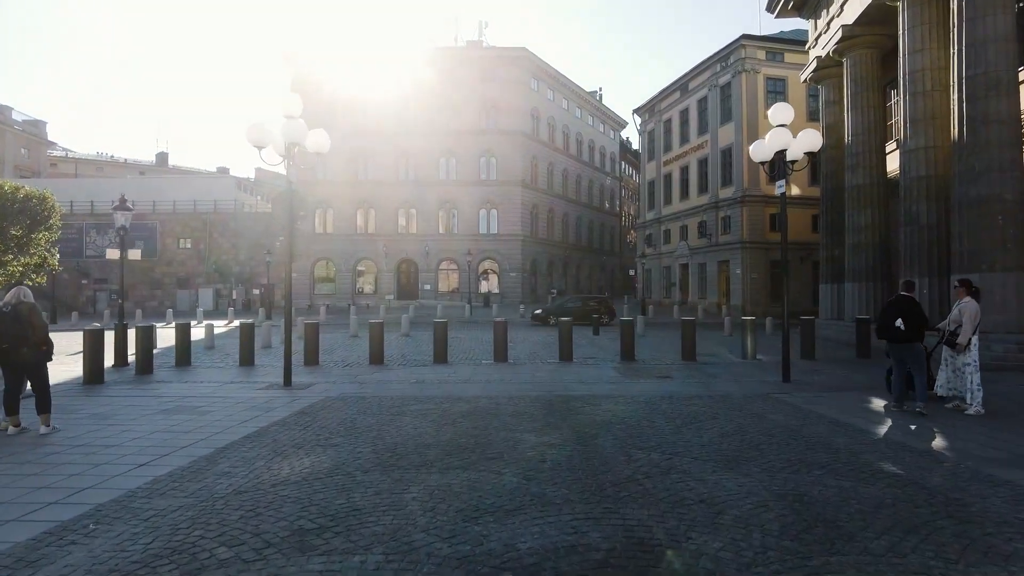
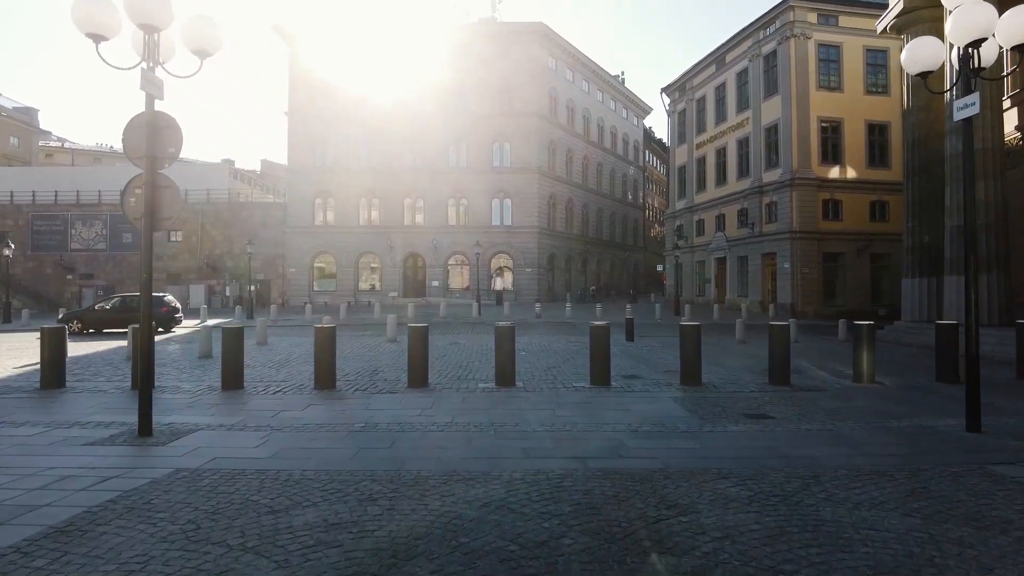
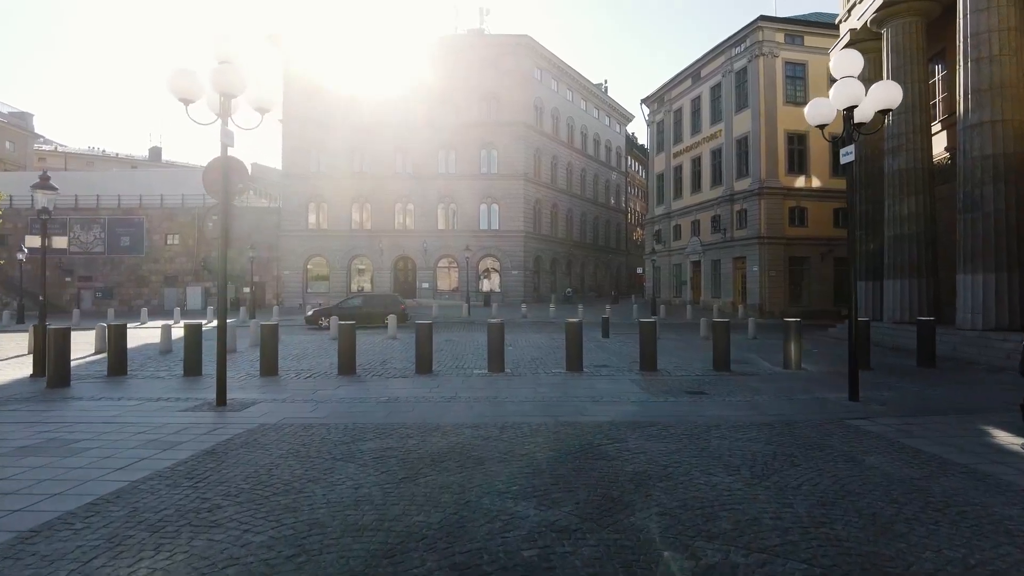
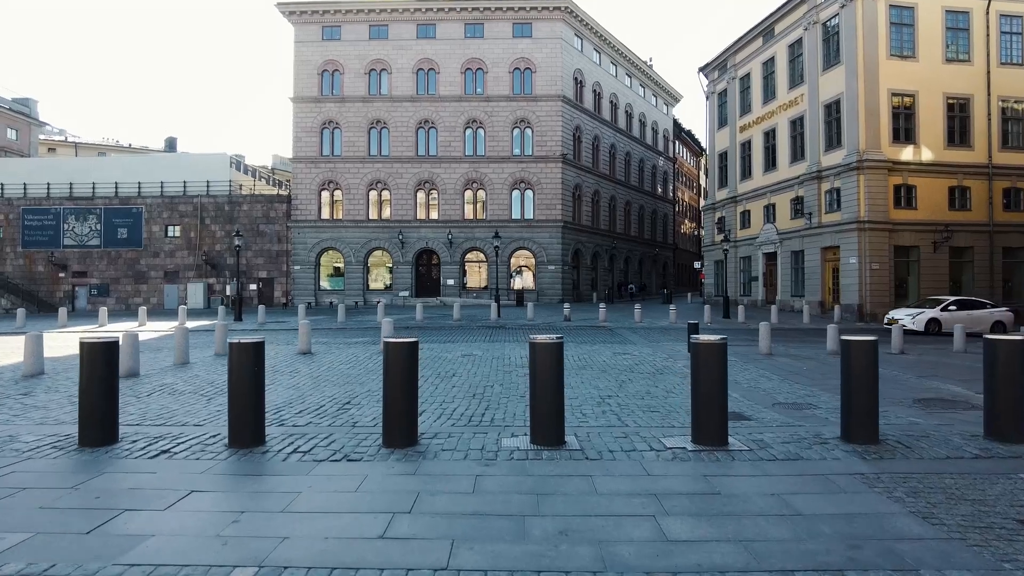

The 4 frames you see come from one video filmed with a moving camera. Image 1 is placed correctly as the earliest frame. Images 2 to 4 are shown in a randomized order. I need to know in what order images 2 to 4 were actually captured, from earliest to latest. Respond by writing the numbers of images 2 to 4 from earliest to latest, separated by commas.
3, 2, 4
